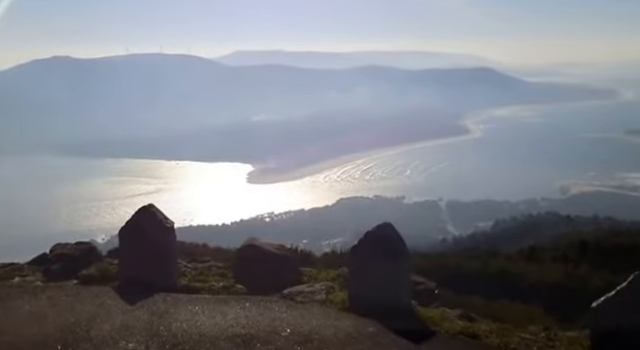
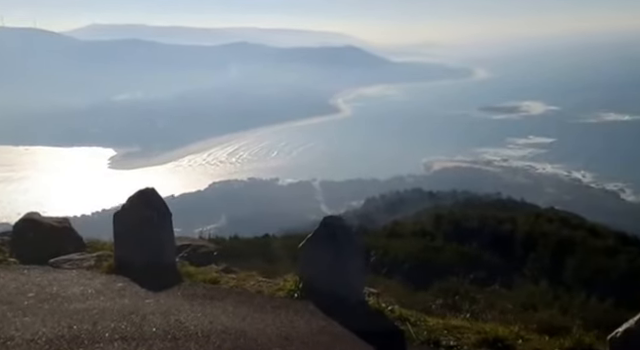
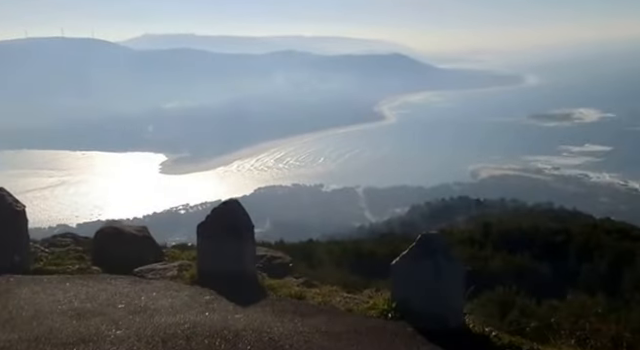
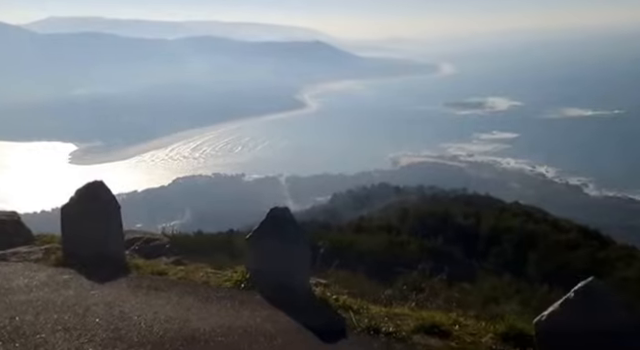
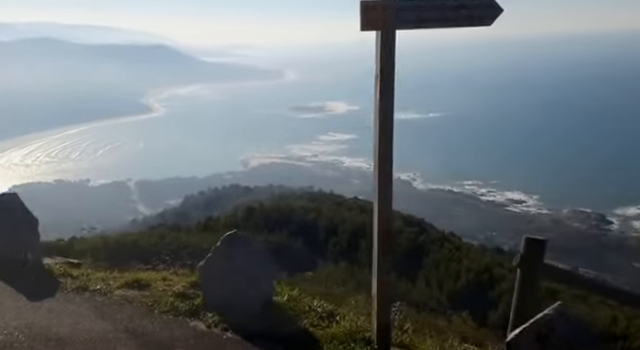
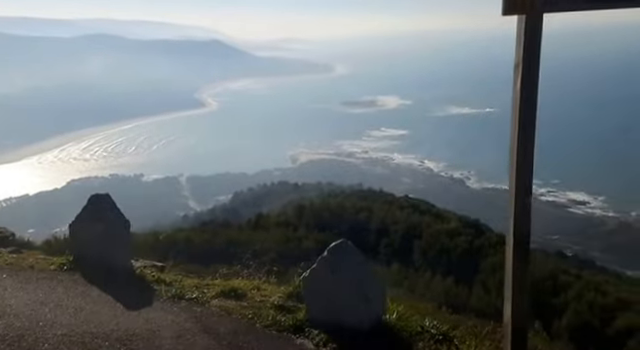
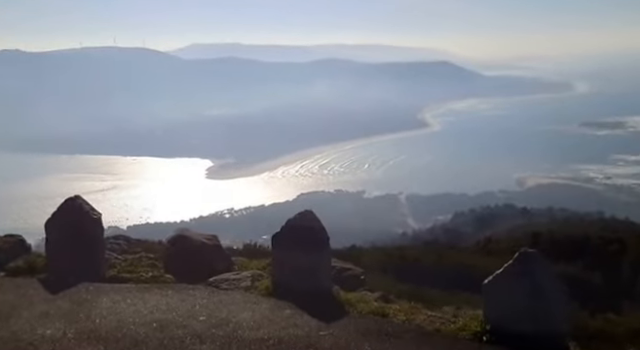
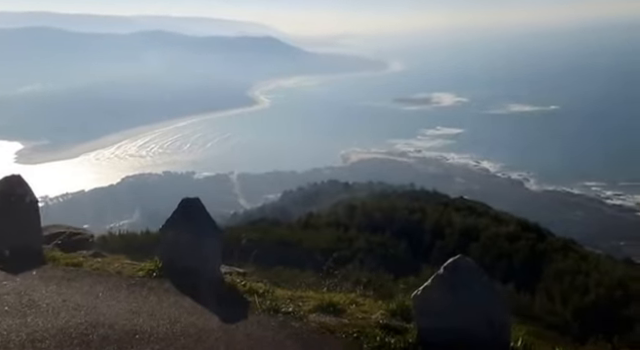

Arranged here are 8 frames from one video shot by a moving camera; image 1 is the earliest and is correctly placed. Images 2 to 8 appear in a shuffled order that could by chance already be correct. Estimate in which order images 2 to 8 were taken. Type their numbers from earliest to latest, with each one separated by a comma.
7, 3, 2, 4, 8, 6, 5
